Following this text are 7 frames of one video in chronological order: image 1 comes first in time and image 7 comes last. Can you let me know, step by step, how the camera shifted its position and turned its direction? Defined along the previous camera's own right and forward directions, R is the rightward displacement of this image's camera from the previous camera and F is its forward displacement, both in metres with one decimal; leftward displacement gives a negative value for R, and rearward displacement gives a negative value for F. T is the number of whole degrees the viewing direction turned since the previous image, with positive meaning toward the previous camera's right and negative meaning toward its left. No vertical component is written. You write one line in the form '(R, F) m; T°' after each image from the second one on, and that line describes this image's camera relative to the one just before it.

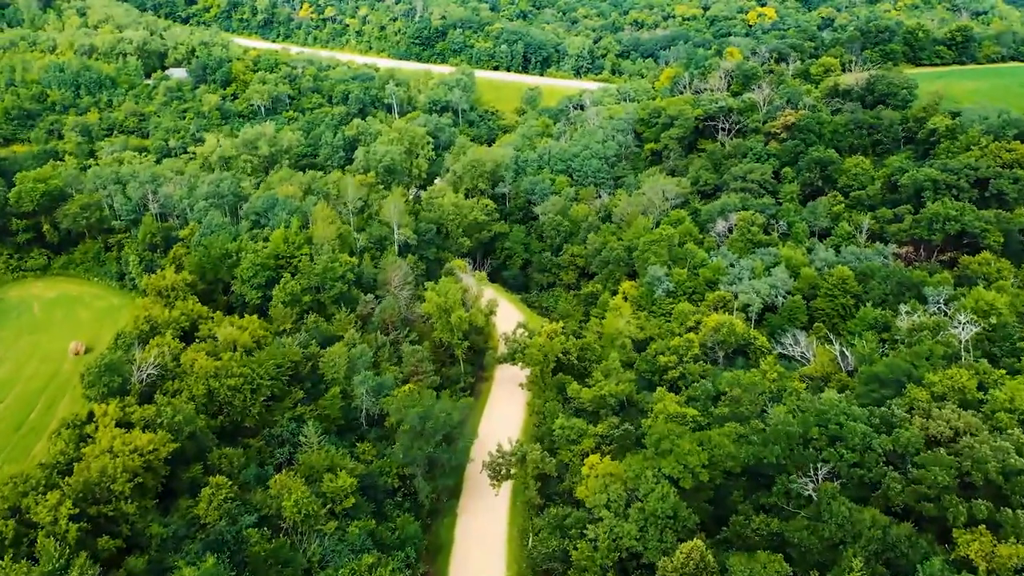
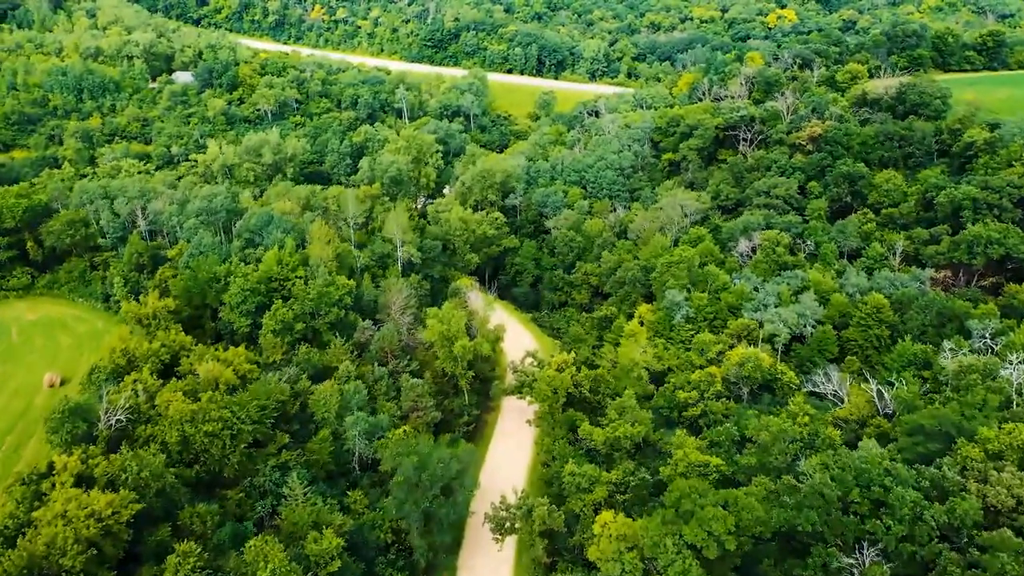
(+0.4, +4.4) m; -1°
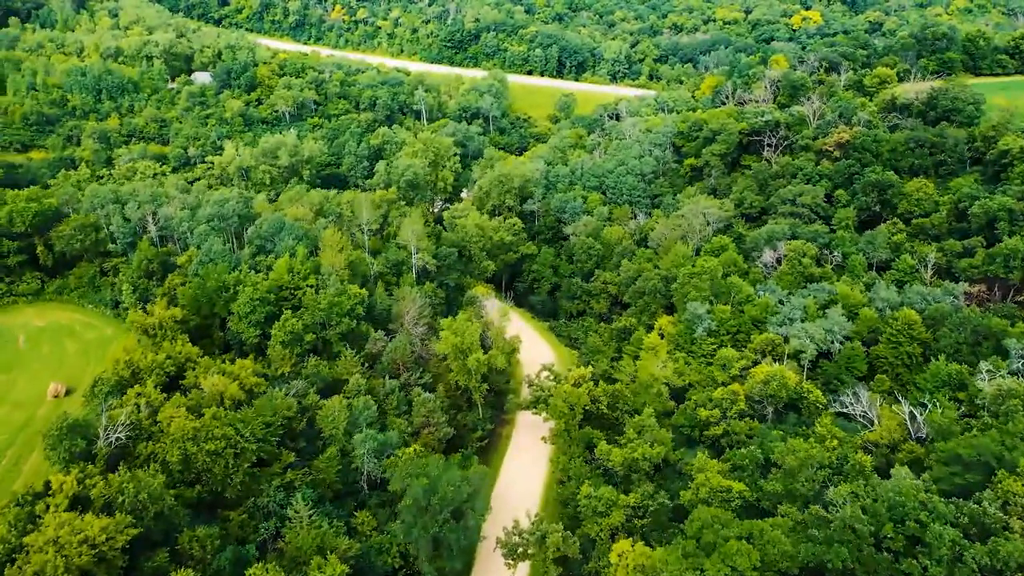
(+0.2, +1.8) m; -1°
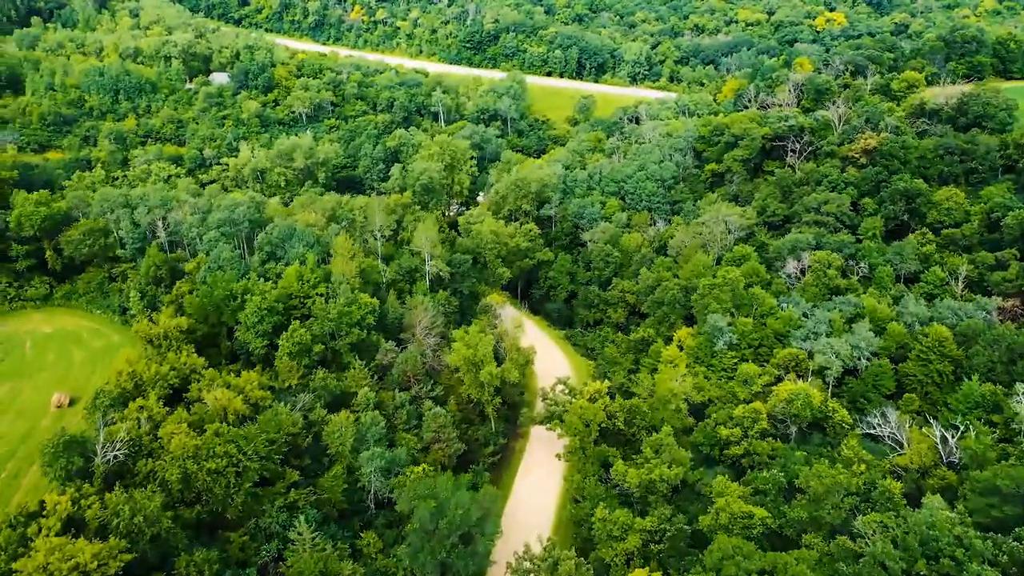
(+0.2, +1.7) m; -1°
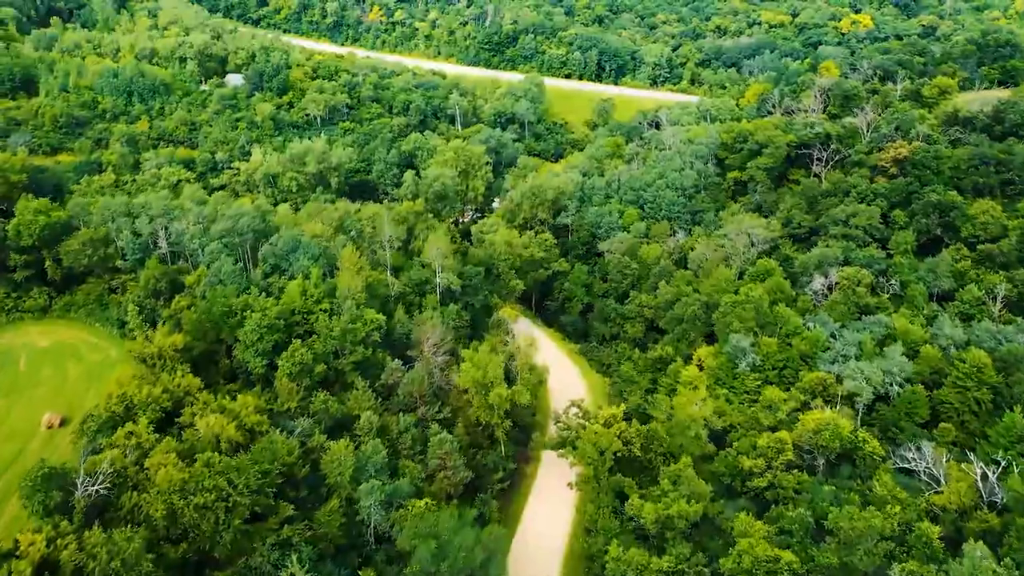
(+0.4, +2.7) m; -1°
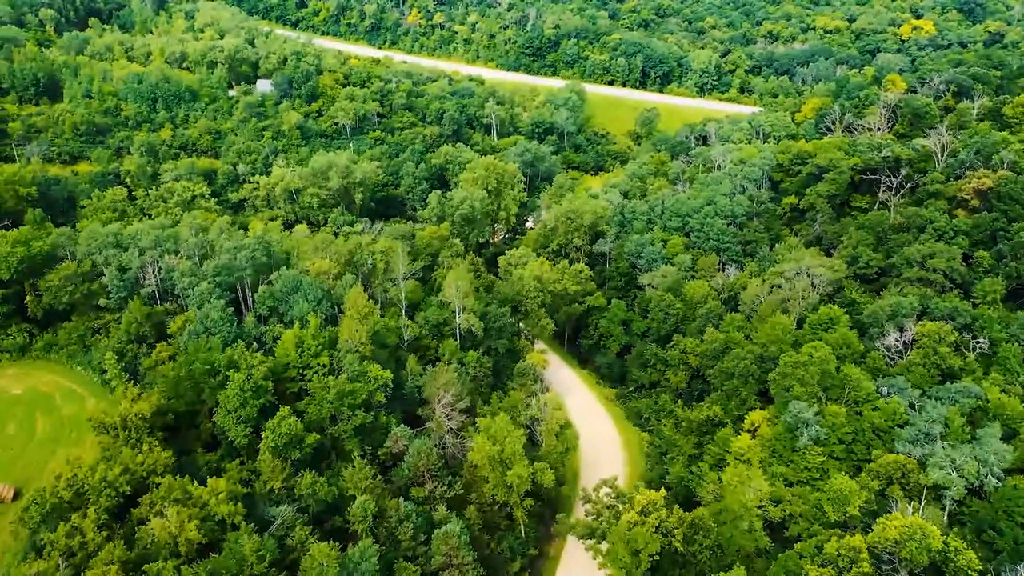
(+0.8, +7.5) m; -3°
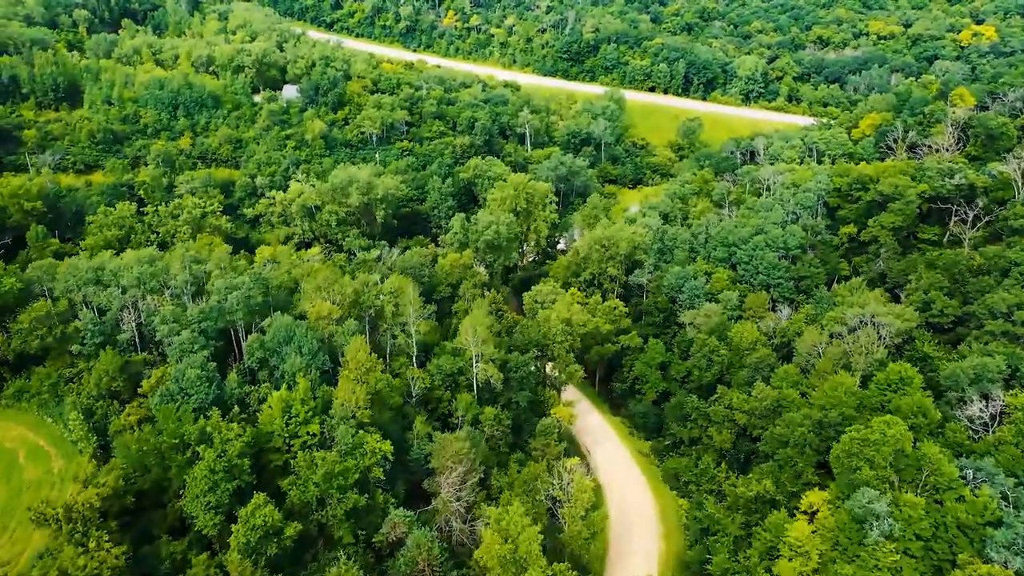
(+0.7, +7.0) m; -3°
